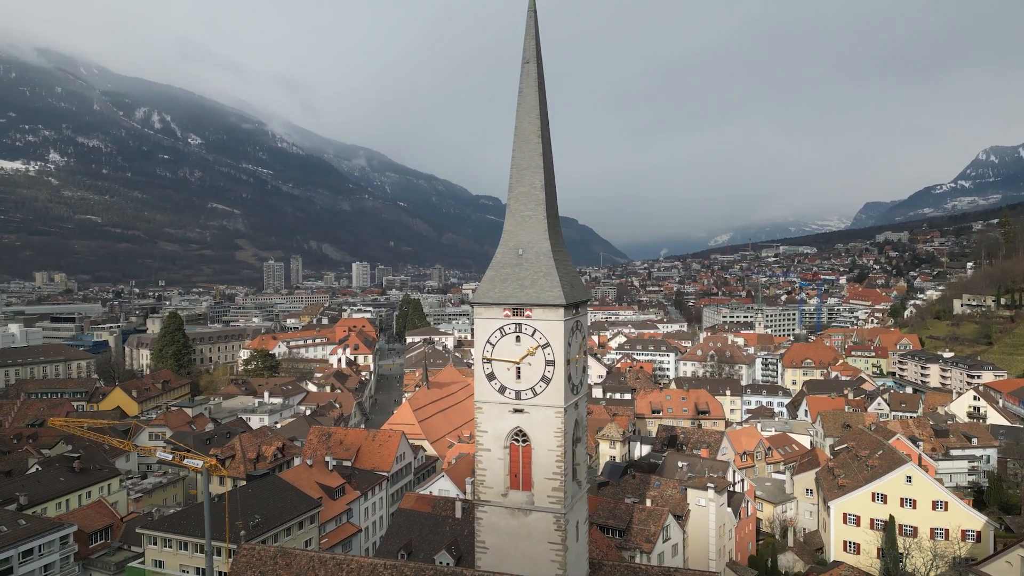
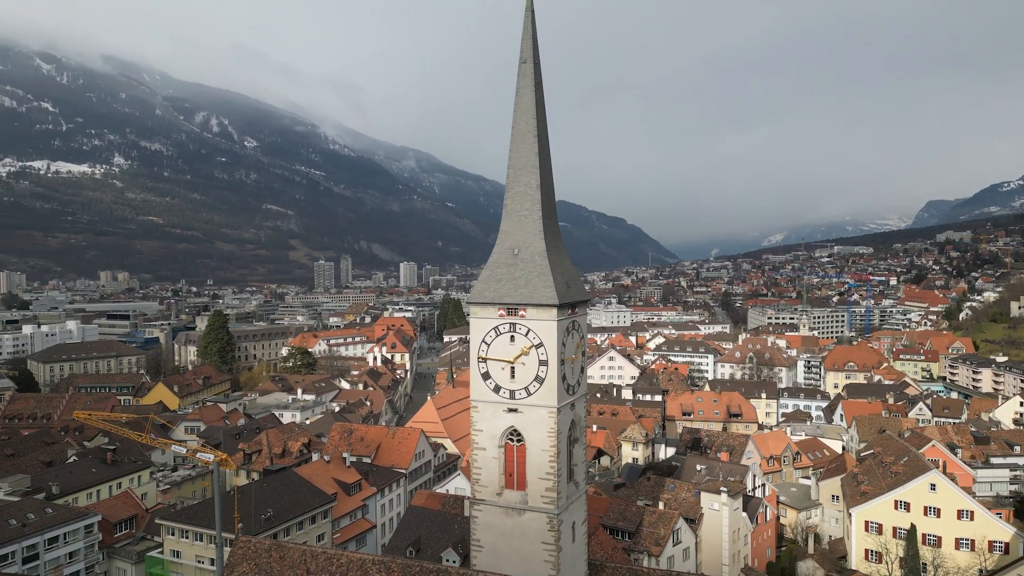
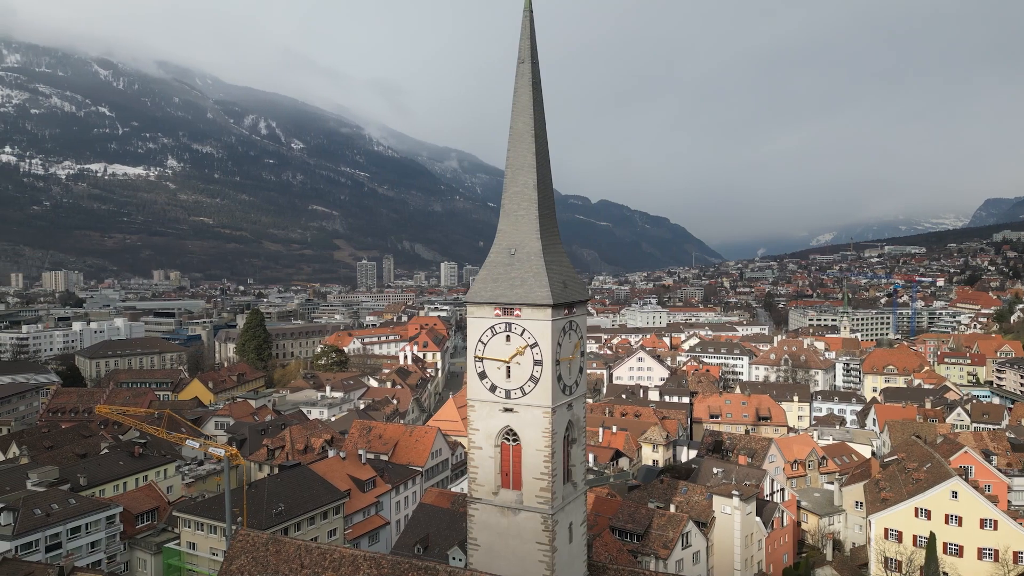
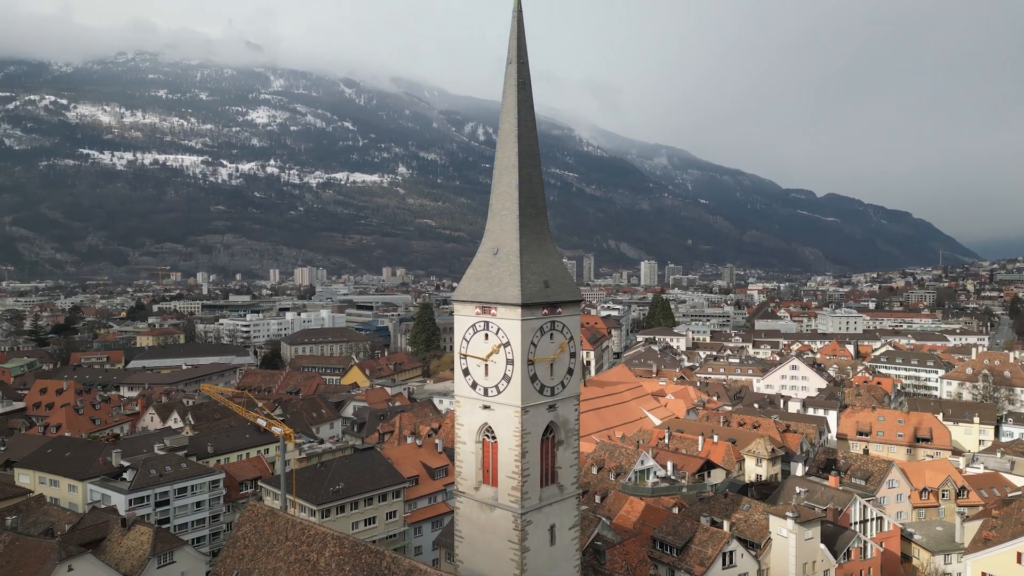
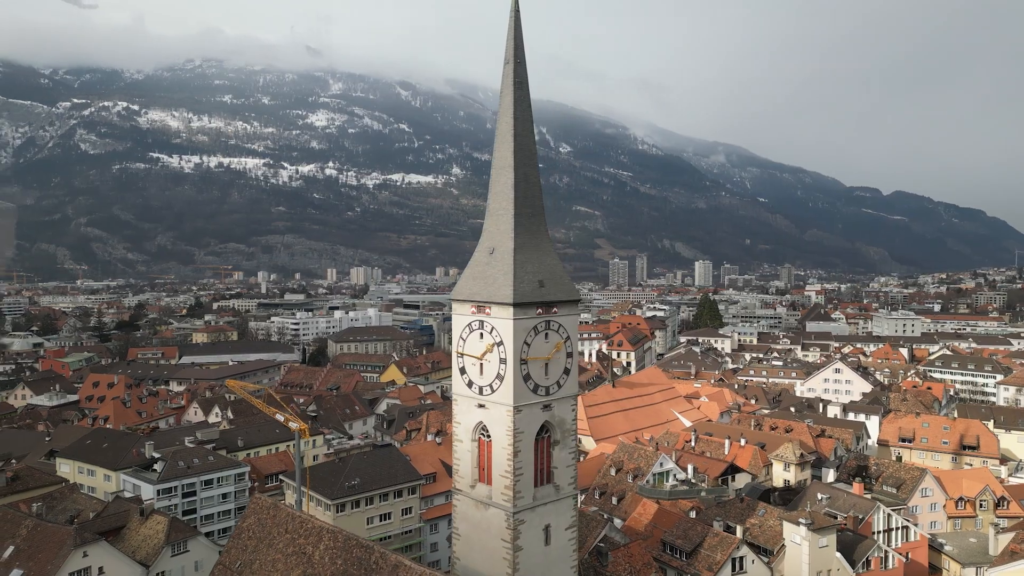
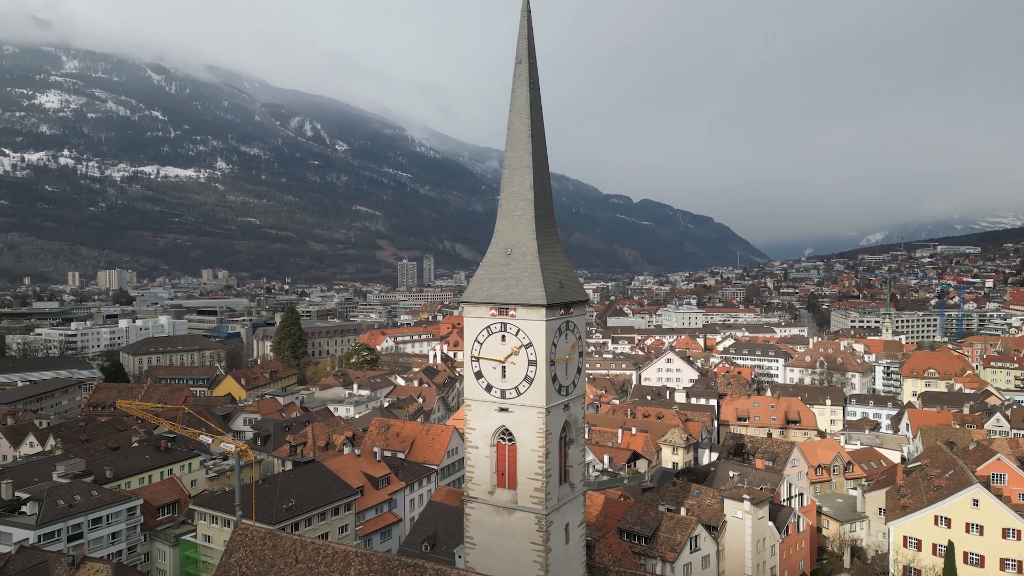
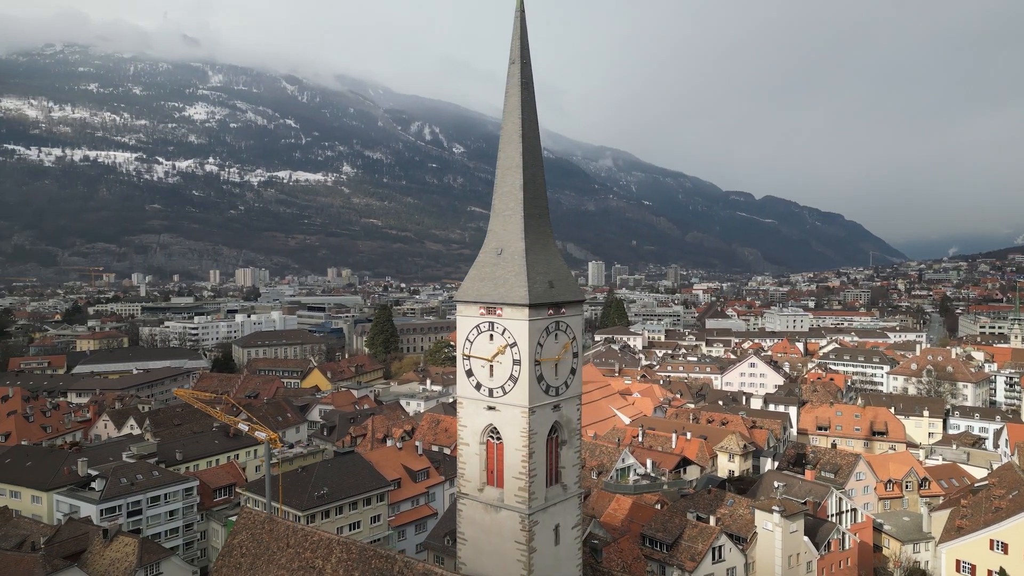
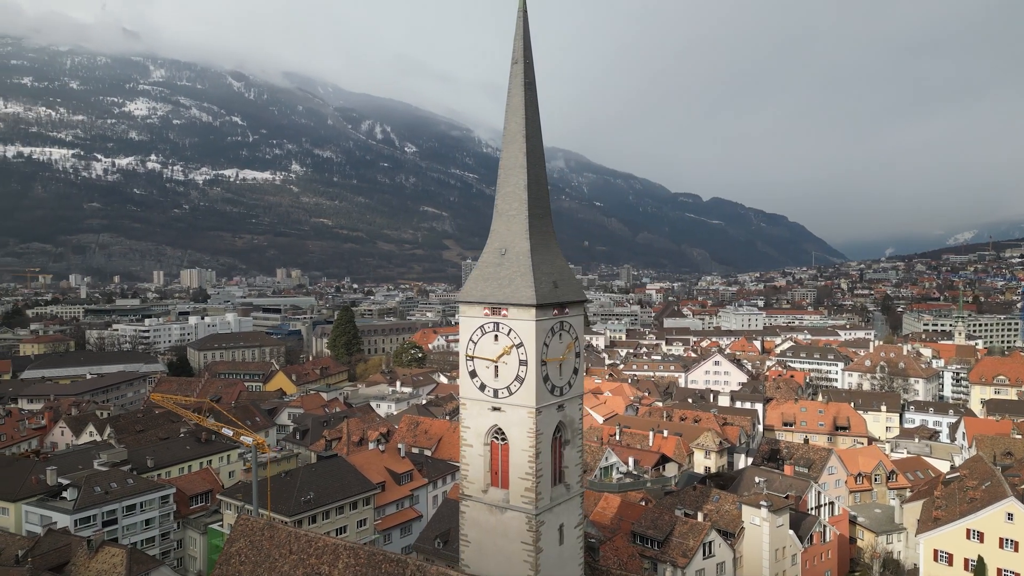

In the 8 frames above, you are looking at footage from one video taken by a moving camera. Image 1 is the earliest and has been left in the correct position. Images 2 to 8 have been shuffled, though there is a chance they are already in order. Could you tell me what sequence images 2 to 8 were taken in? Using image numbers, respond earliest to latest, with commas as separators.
2, 3, 6, 8, 7, 4, 5
